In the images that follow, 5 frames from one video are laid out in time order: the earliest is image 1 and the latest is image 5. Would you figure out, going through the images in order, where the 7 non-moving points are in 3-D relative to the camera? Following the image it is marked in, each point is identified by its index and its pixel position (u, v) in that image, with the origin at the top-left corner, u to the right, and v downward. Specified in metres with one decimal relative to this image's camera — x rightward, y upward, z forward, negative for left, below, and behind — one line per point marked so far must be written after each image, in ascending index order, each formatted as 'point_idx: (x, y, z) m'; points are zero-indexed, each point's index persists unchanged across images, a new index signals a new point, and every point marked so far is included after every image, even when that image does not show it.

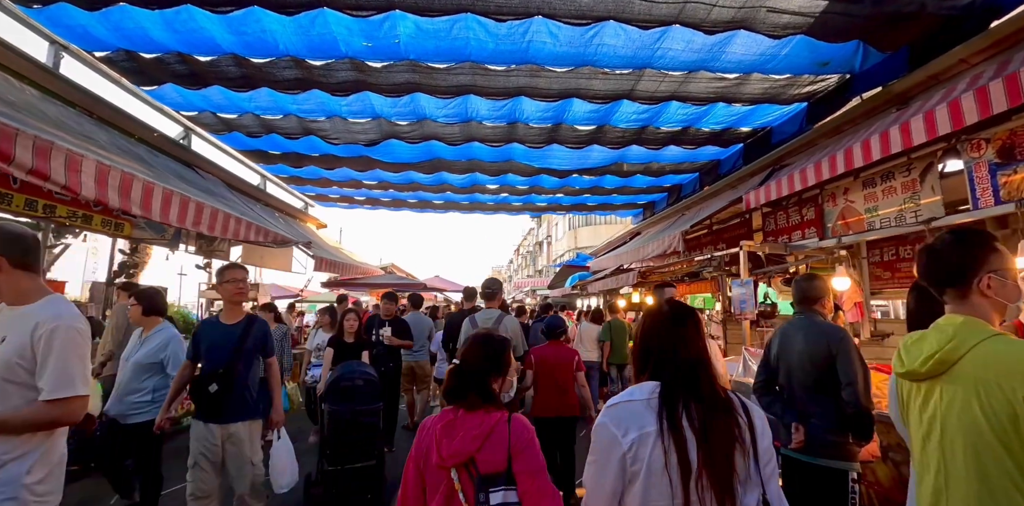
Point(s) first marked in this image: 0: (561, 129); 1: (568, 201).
0: (+0.6, +1.5, +5.5) m
1: (+1.1, +1.0, +9.0) m
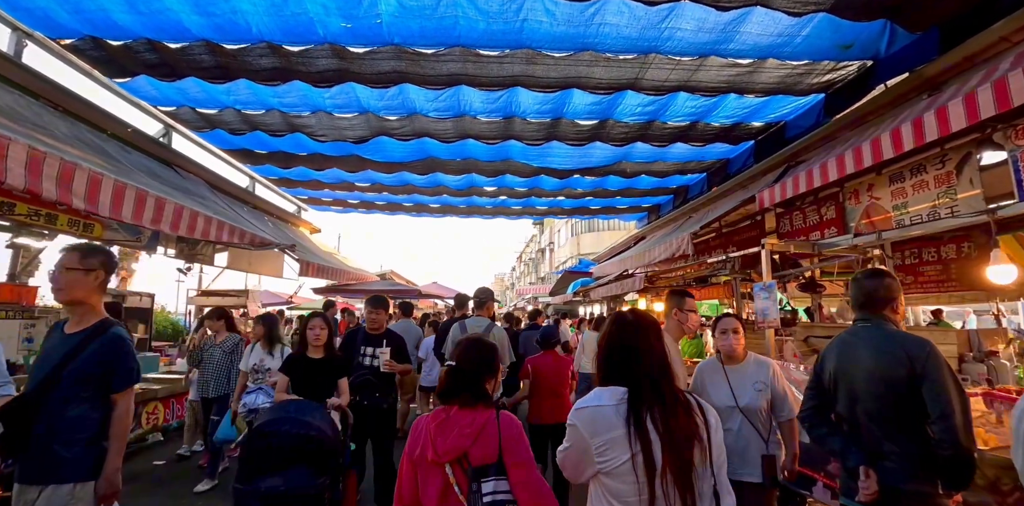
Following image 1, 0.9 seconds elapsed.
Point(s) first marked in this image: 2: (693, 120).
0: (+0.5, +1.4, +5.1) m
1: (+1.1, +0.9, +8.6) m
2: (+2.1, +1.5, +5.2) m
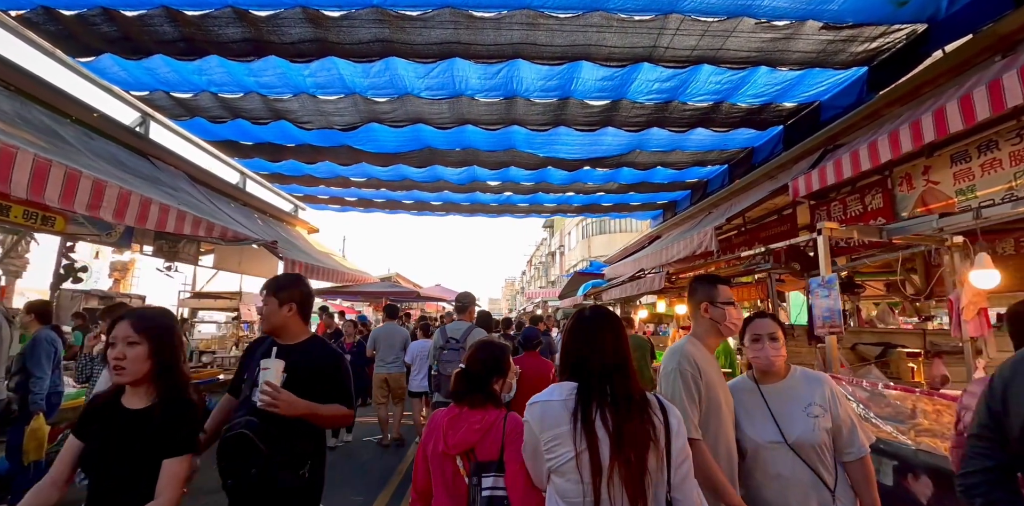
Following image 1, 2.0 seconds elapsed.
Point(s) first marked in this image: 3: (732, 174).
0: (+0.6, +1.5, +4.6) m
1: (+1.2, +0.9, +8.1) m
2: (+2.1, +1.5, +4.6) m
3: (+3.2, +1.2, +6.6) m
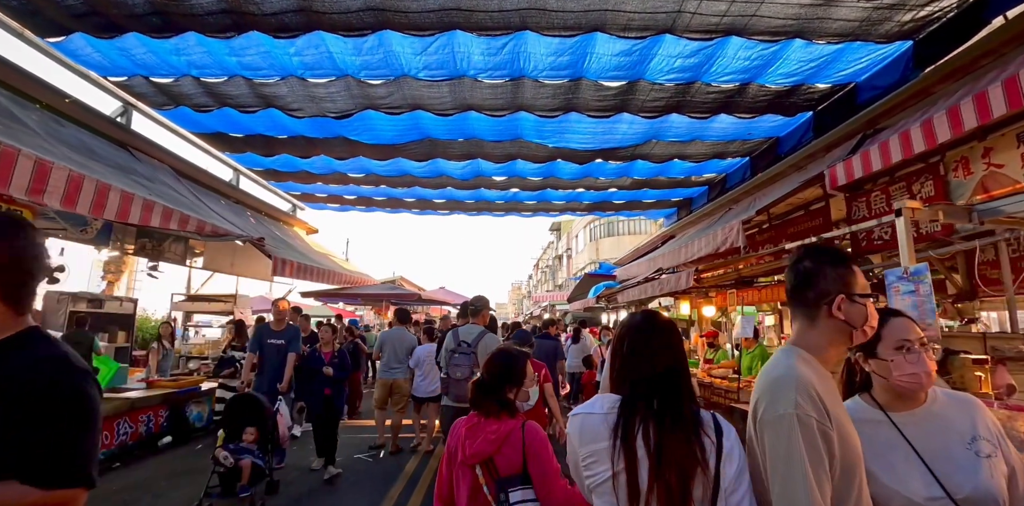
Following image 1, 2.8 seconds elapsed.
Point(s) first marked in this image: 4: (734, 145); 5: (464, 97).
0: (+0.6, +1.5, +4.2) m
1: (+1.3, +0.9, +7.6) m
2: (+2.1, +1.6, +4.2) m
3: (+3.3, +1.2, +6.2) m
4: (+2.8, +1.4, +5.8) m
5: (-0.5, +1.5, +4.4) m
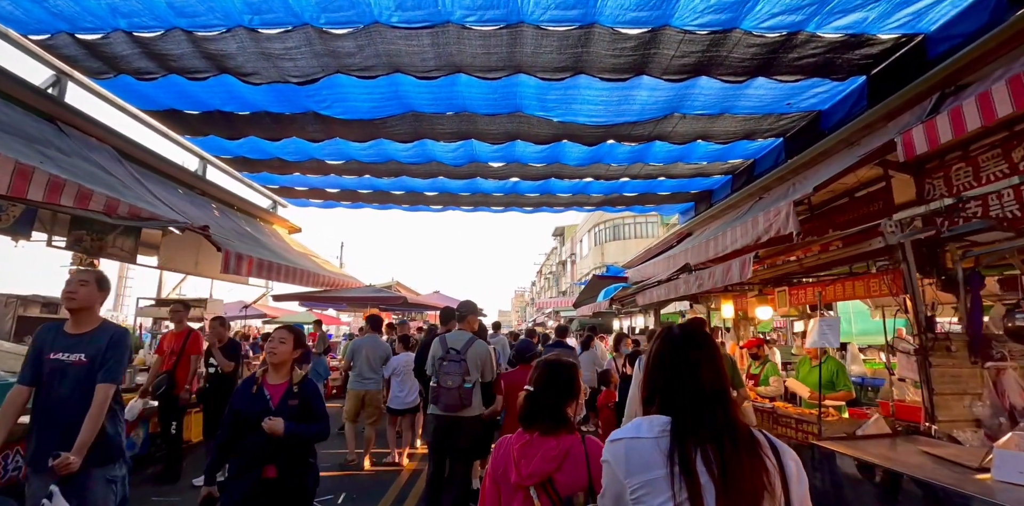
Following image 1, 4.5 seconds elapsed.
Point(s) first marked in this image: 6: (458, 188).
0: (+0.6, +1.6, +3.4) m
1: (+1.3, +1.0, +6.9) m
2: (+2.1, +1.7, +3.4) m
3: (+3.3, +1.2, +5.4) m
4: (+2.8, +1.4, +5.0) m
5: (-0.5, +1.6, +3.6) m
6: (-0.8, +1.0, +6.8) m
